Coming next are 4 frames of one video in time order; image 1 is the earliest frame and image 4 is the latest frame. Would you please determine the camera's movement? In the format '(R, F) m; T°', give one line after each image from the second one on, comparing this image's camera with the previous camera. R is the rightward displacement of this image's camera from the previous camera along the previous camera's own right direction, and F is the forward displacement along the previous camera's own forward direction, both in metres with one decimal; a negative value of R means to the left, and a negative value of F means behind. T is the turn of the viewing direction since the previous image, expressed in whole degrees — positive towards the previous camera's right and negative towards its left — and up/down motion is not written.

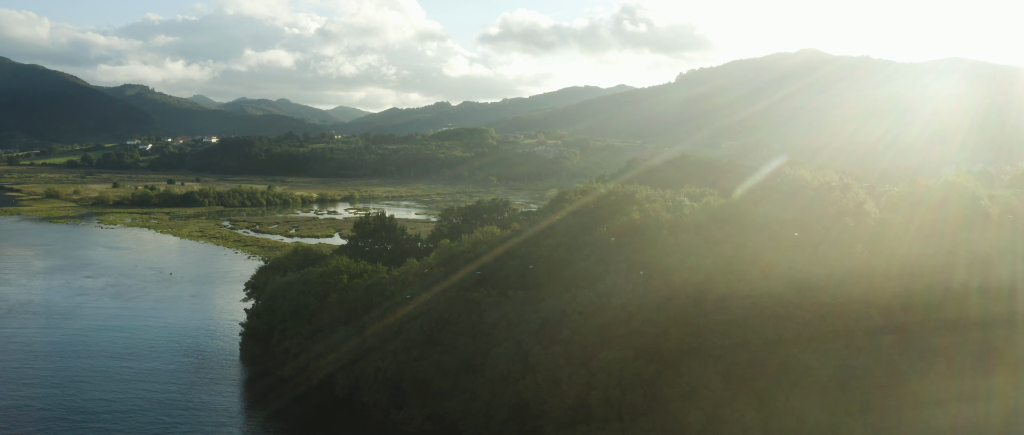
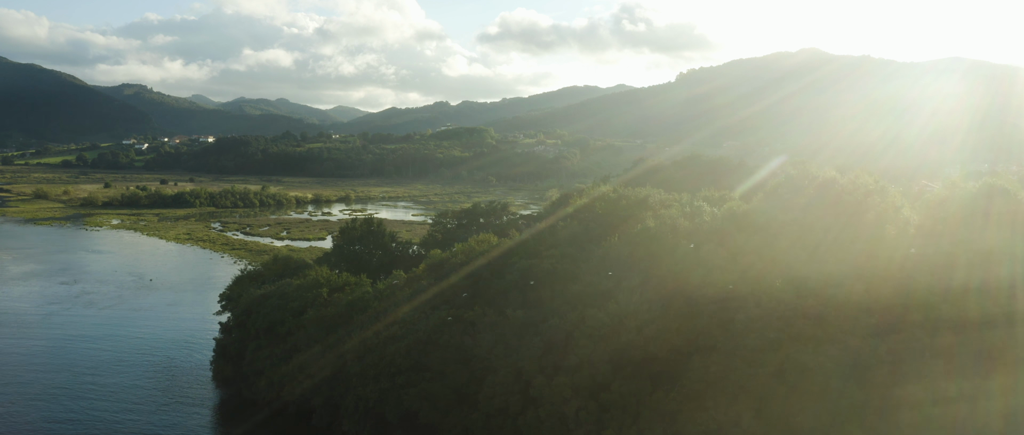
(0.0, +1.7) m; 0°
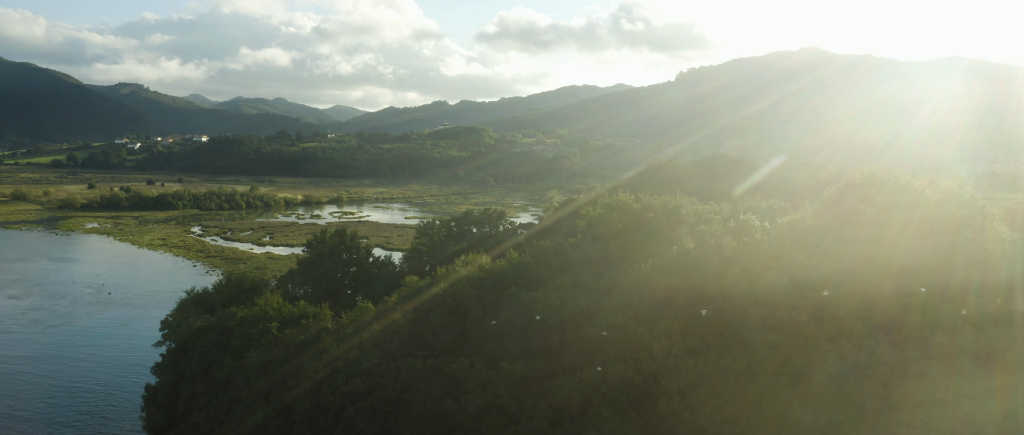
(0.0, +3.0) m; 0°
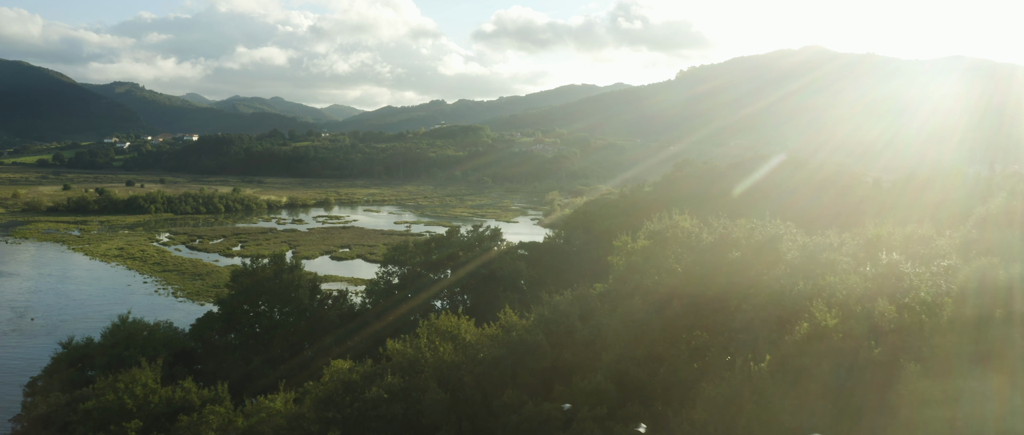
(0.0, +4.3) m; 0°
